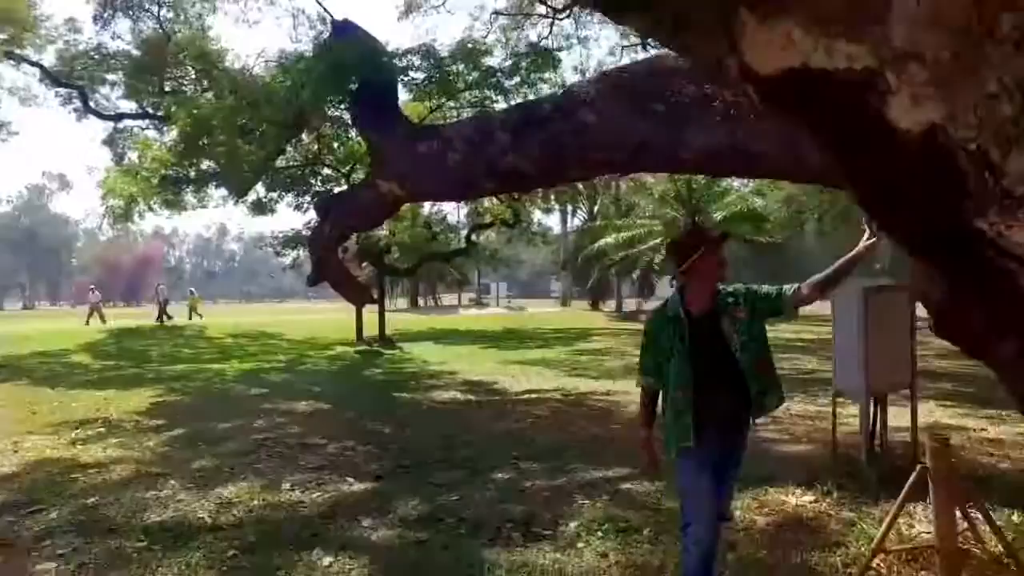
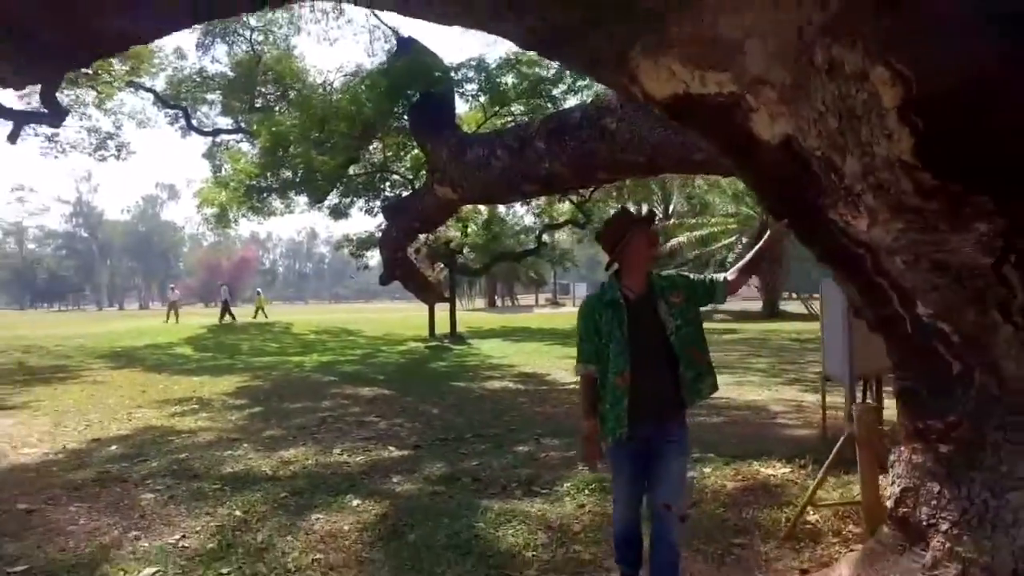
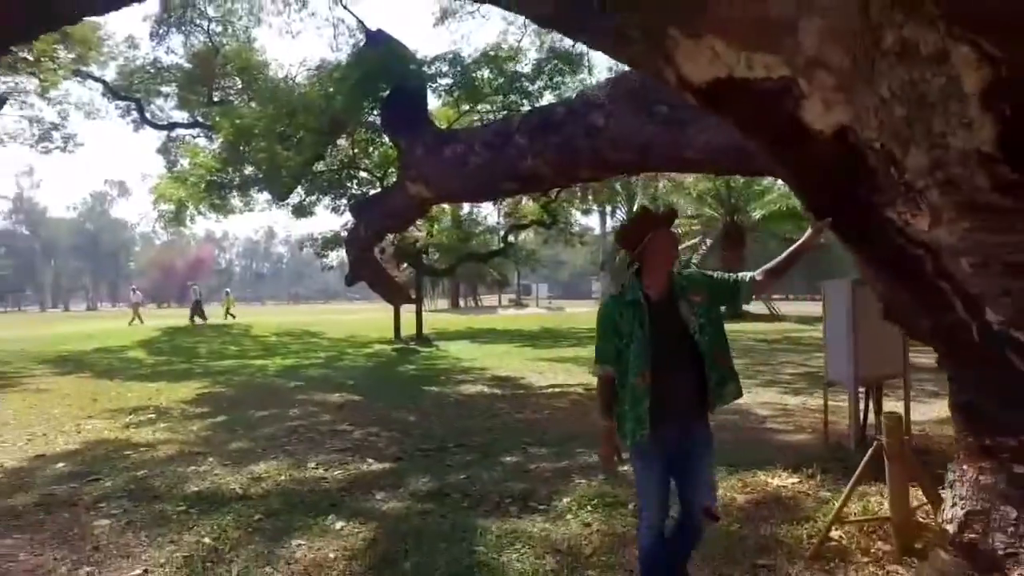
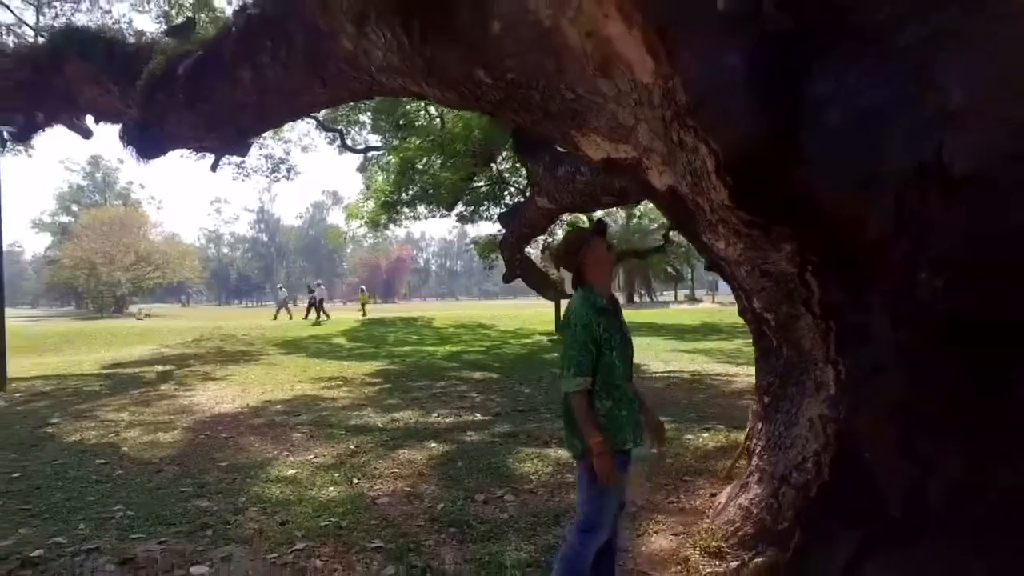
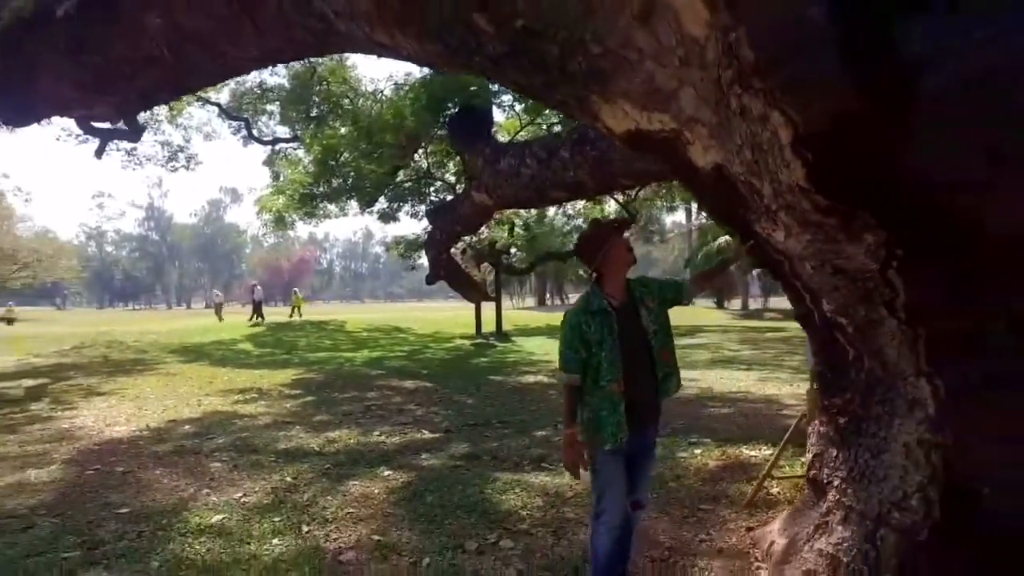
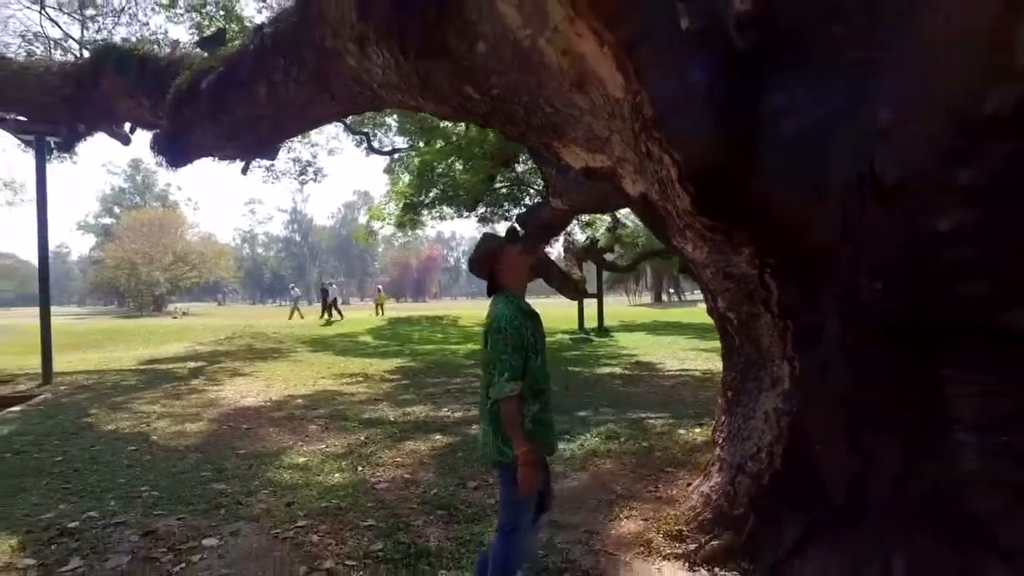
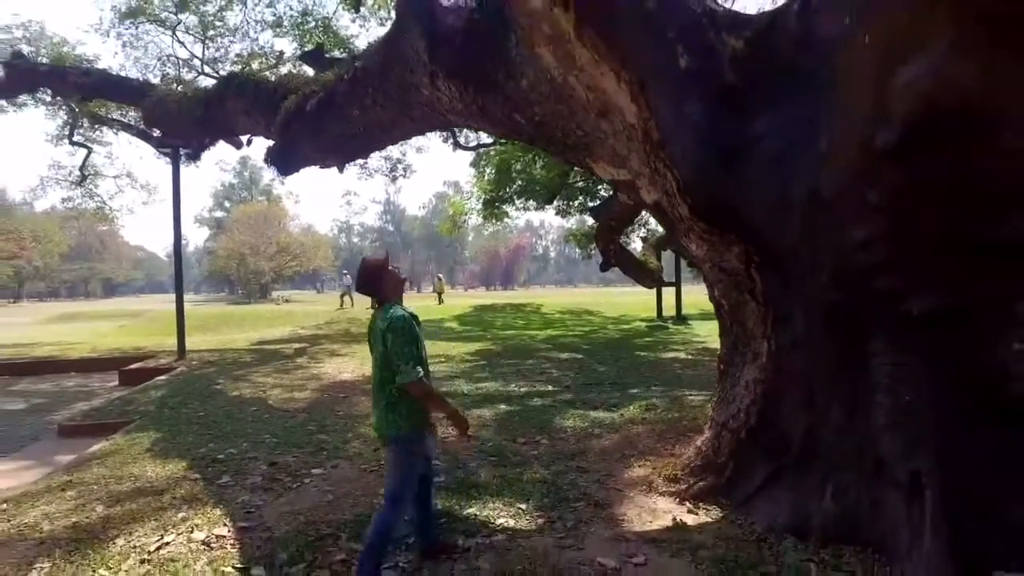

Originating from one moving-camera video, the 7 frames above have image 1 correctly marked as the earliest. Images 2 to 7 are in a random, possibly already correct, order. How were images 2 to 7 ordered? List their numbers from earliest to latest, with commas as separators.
3, 2, 5, 4, 6, 7
